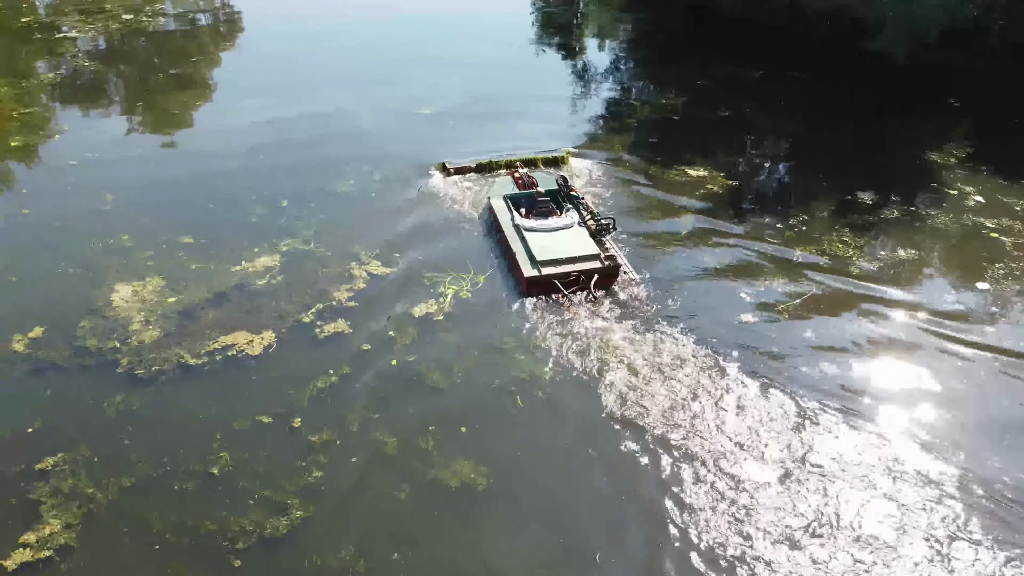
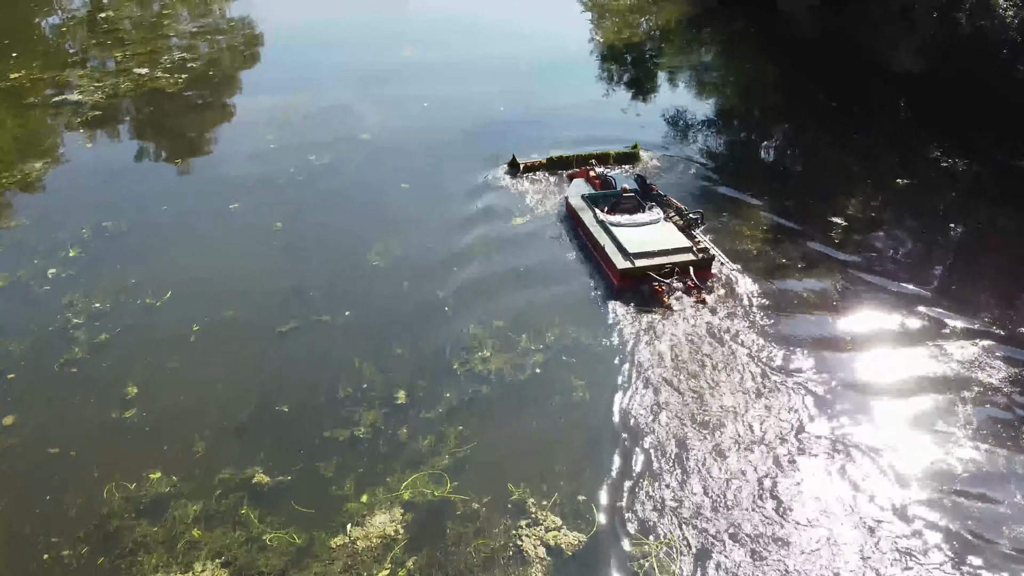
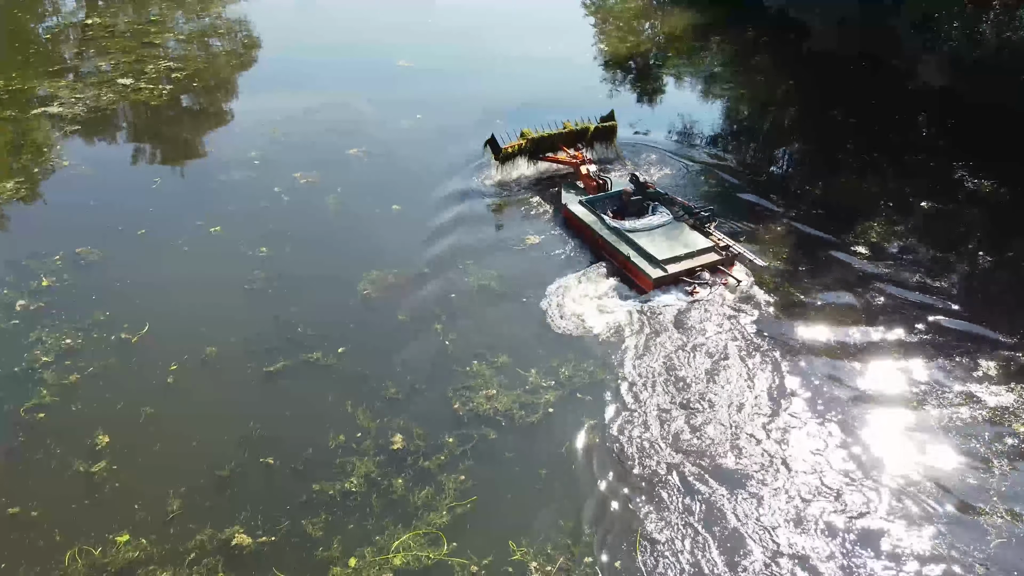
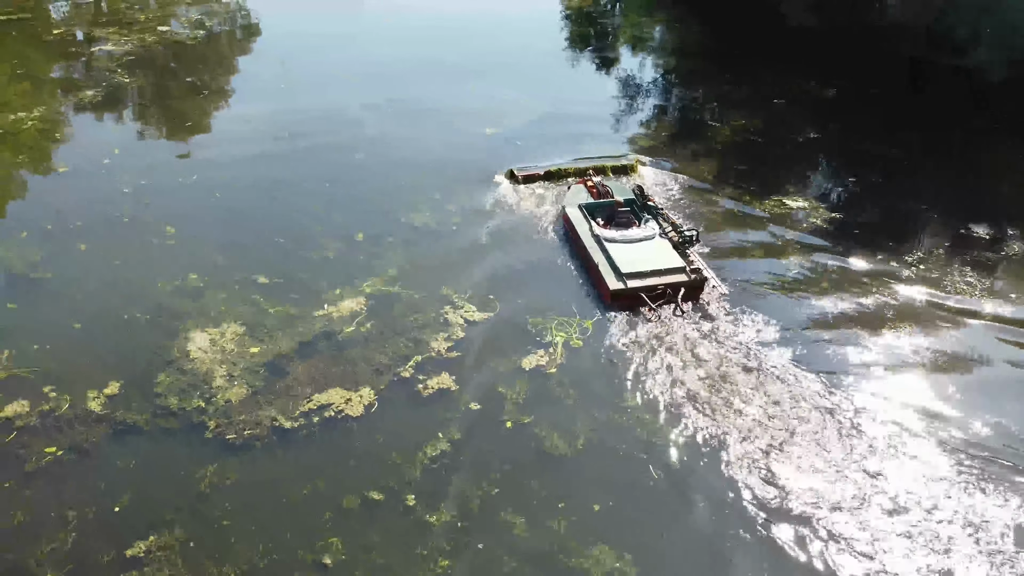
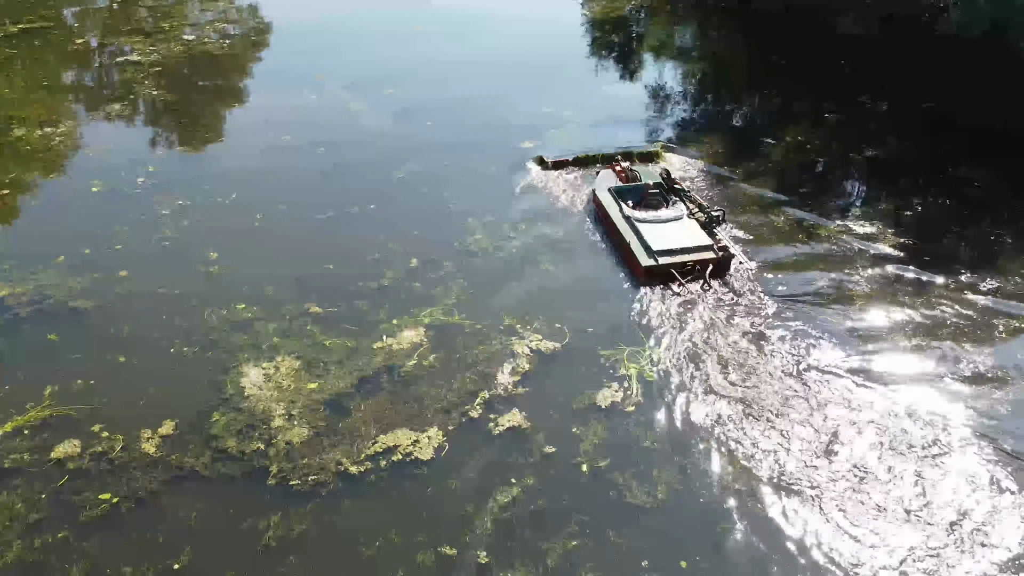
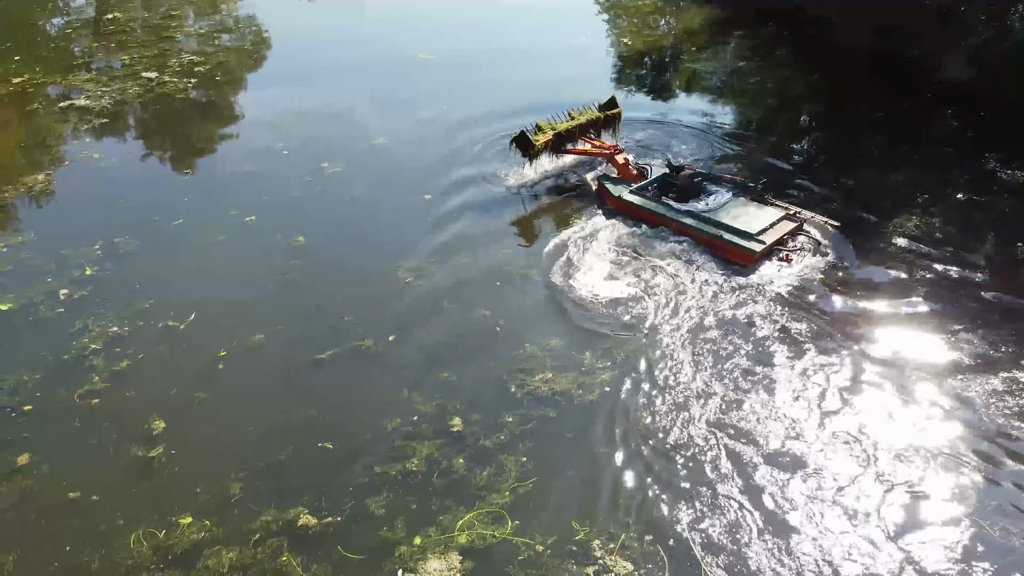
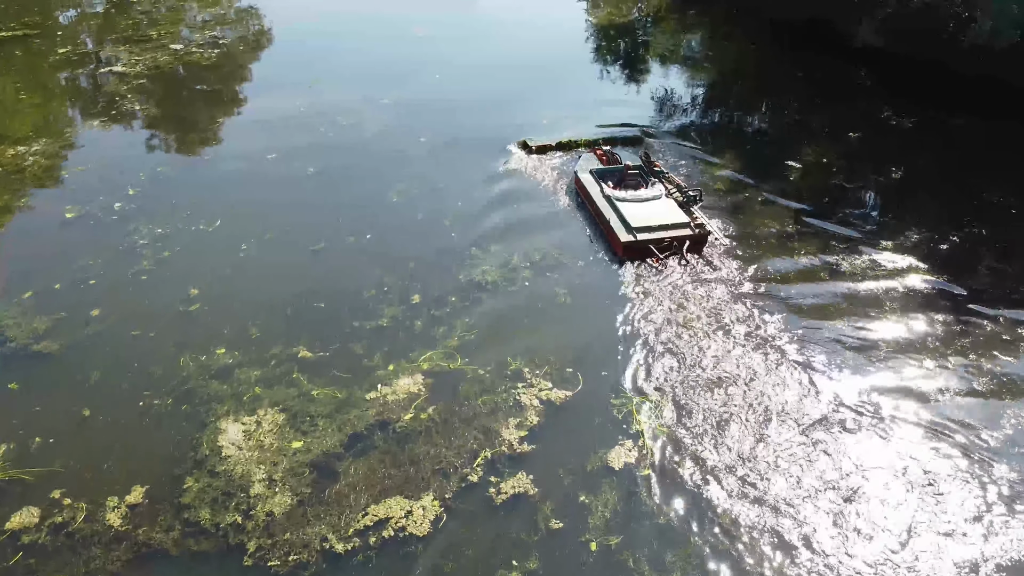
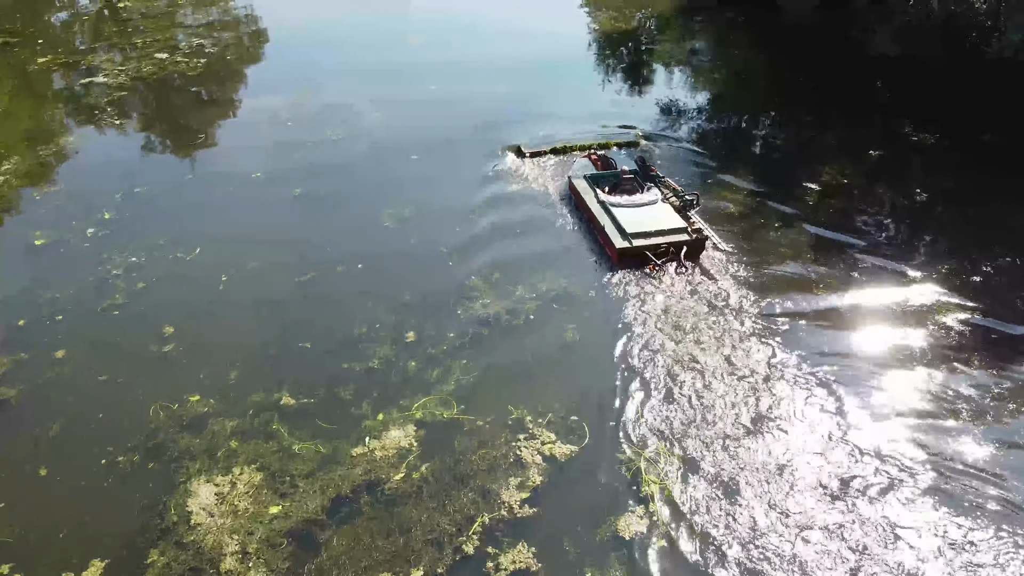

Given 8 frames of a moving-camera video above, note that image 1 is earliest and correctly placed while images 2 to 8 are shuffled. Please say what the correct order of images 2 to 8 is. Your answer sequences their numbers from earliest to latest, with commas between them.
4, 5, 7, 8, 2, 3, 6
